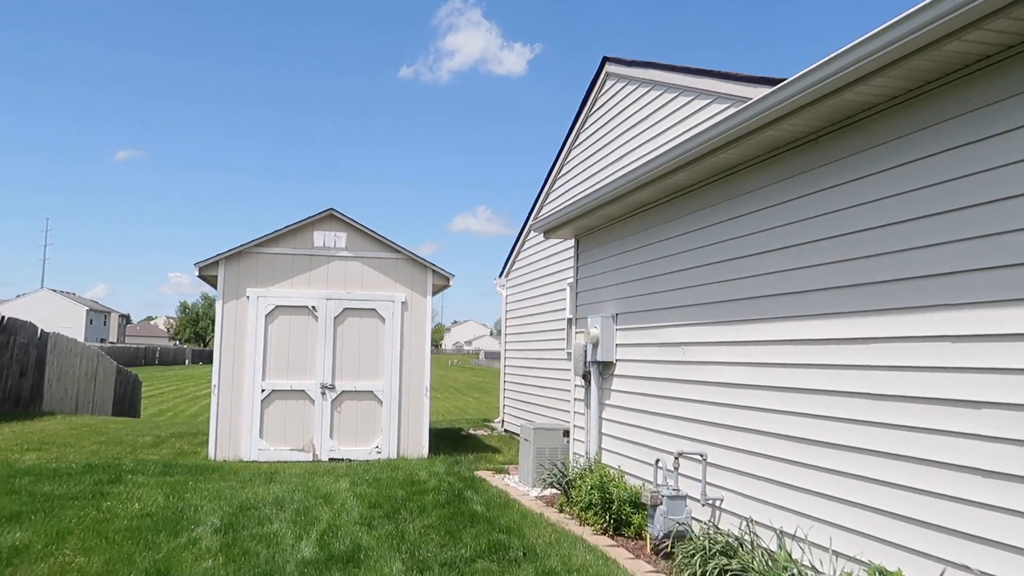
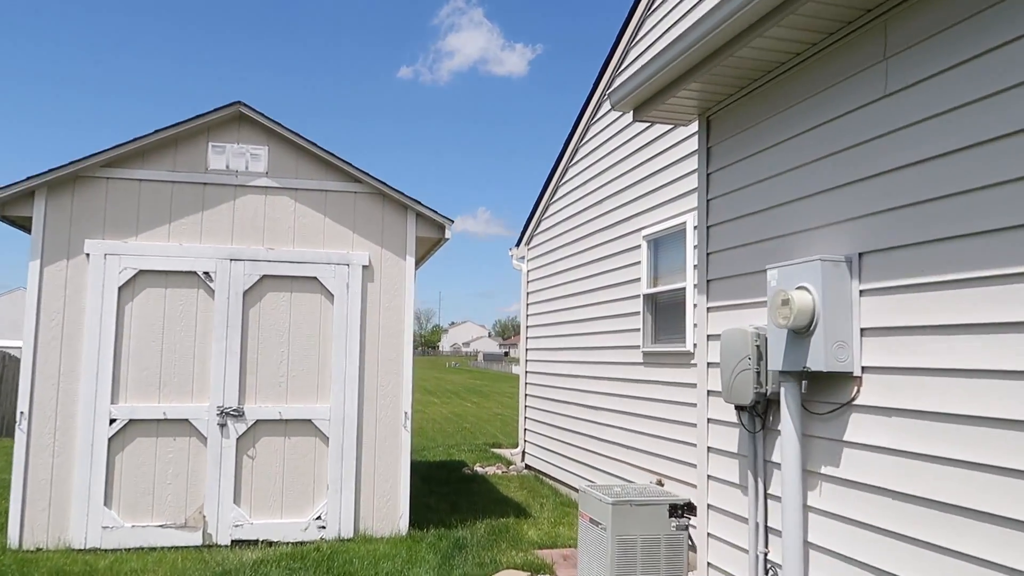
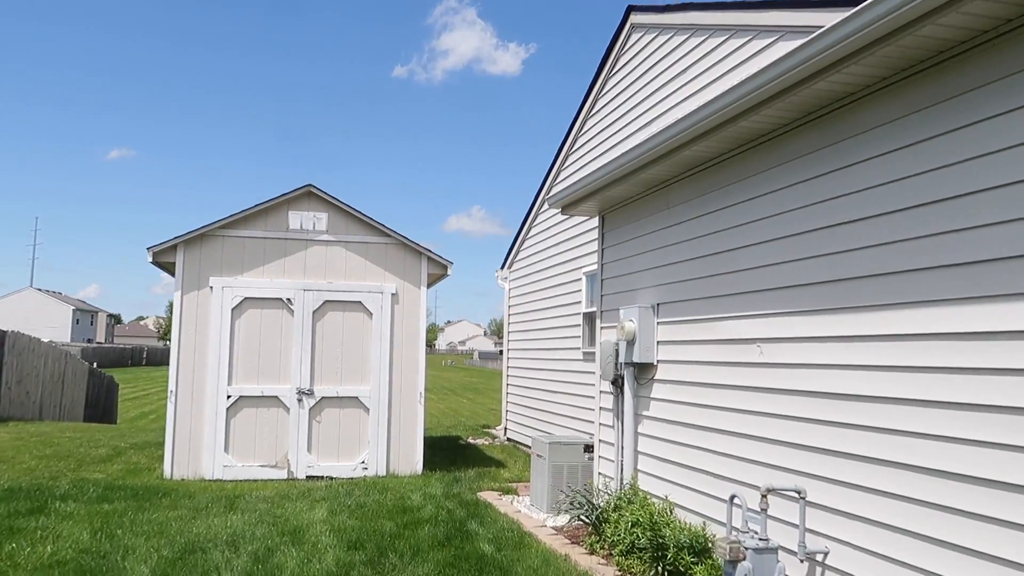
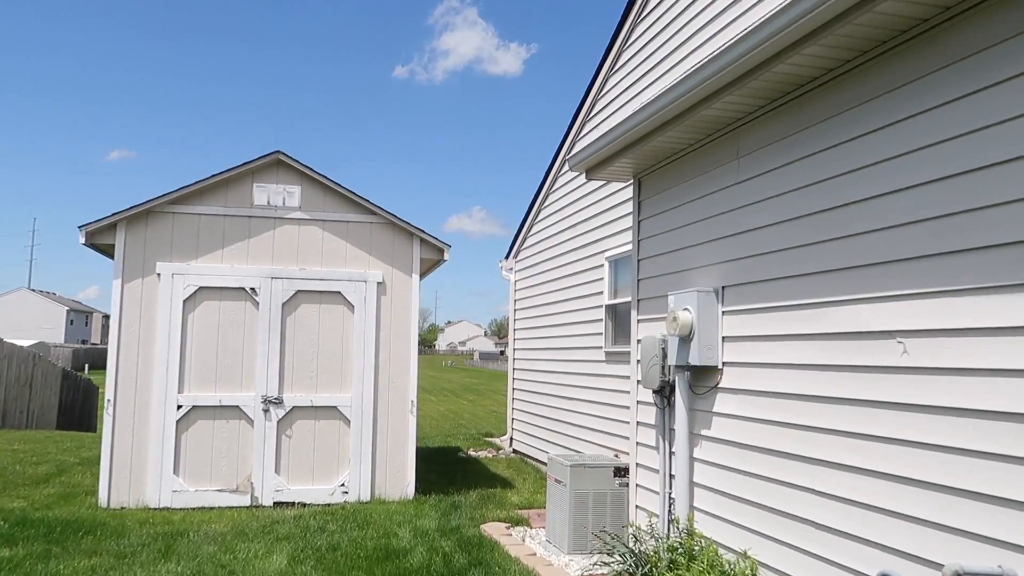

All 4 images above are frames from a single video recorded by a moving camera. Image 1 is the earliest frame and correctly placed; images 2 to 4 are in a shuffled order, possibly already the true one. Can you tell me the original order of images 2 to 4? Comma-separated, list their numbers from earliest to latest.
3, 4, 2
